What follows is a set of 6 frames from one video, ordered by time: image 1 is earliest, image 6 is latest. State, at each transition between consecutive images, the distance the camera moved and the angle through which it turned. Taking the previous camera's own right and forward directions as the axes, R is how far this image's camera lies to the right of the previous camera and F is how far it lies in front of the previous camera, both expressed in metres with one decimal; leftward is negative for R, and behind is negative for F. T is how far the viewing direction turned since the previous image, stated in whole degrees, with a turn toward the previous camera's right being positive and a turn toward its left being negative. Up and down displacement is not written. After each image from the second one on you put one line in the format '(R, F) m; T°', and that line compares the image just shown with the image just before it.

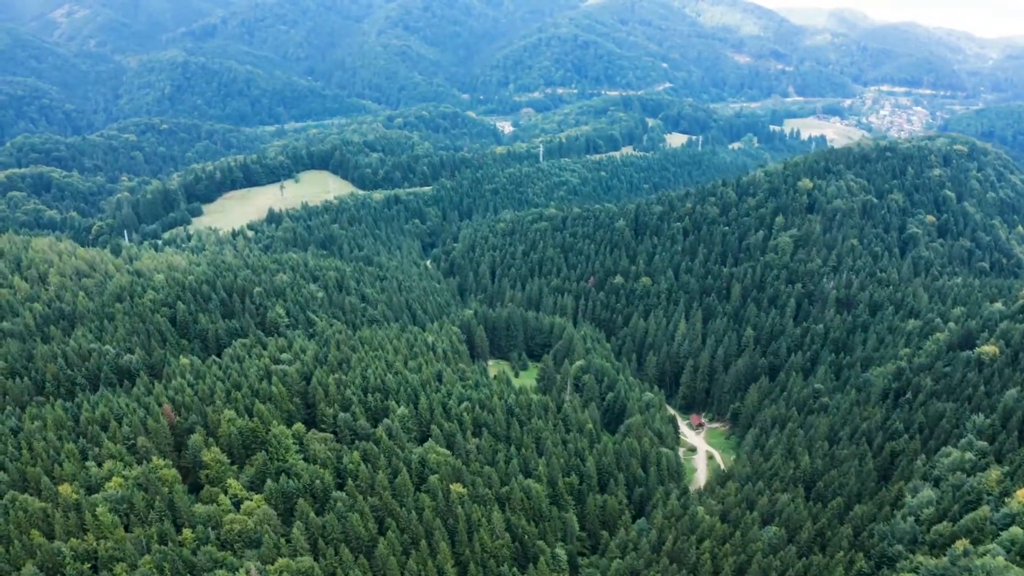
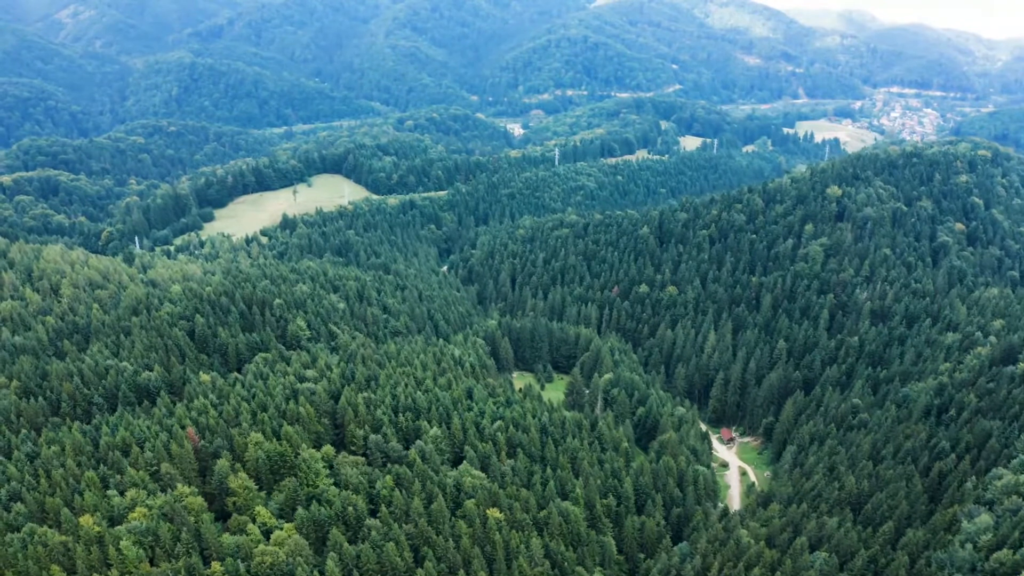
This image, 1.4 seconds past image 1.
(-4.8, +4.2) m; 0°
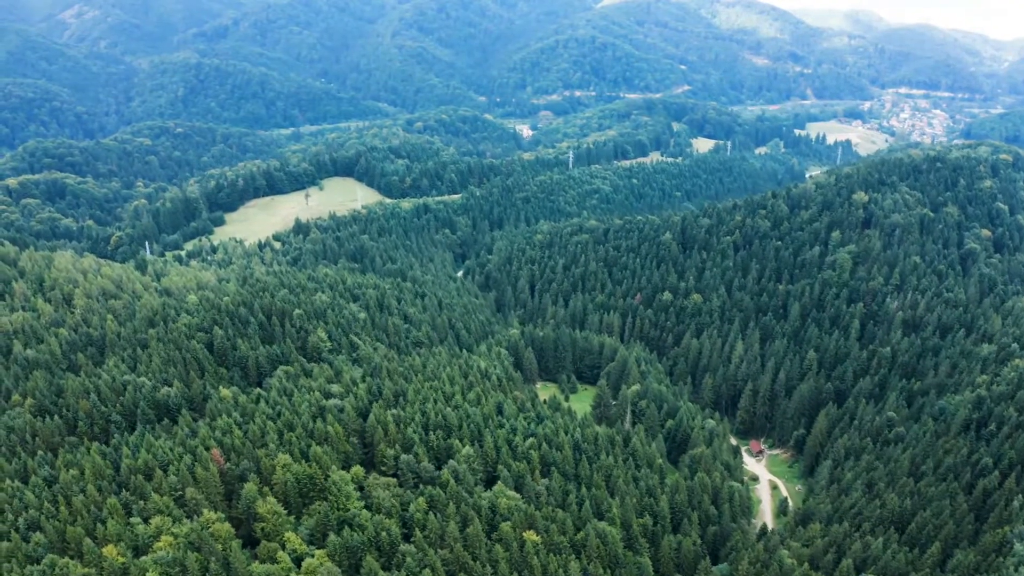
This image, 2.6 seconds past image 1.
(-4.4, +3.7) m; 0°
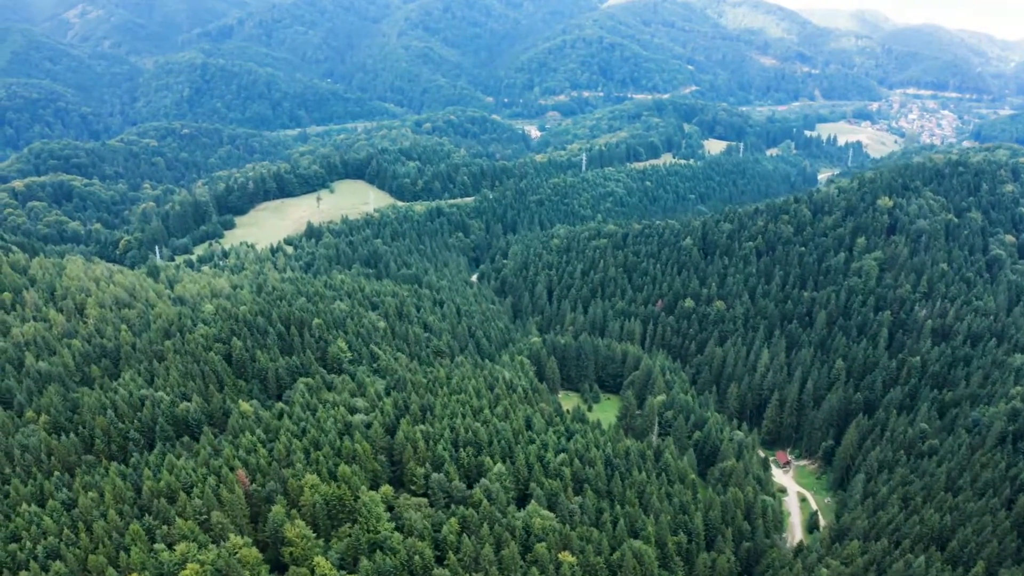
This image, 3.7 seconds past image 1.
(-3.9, +3.2) m; 0°
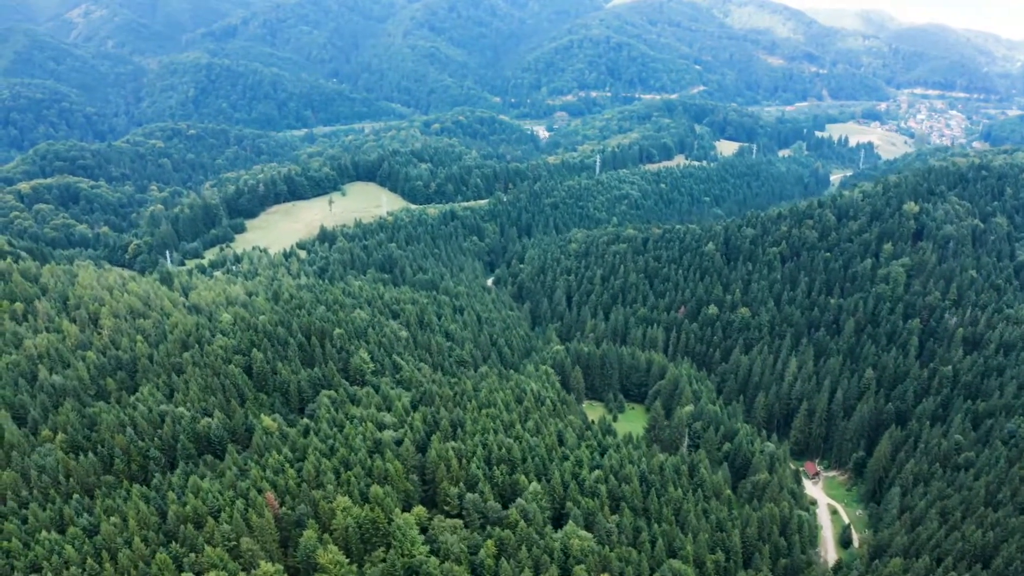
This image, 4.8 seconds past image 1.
(-4.1, +3.3) m; 0°
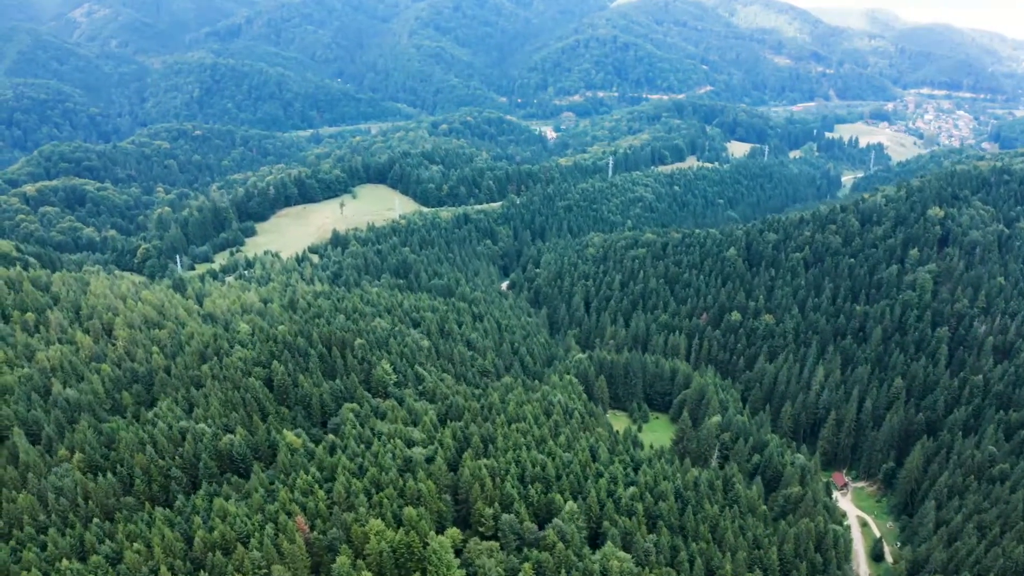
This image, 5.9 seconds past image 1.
(-3.9, +3.1) m; 0°
